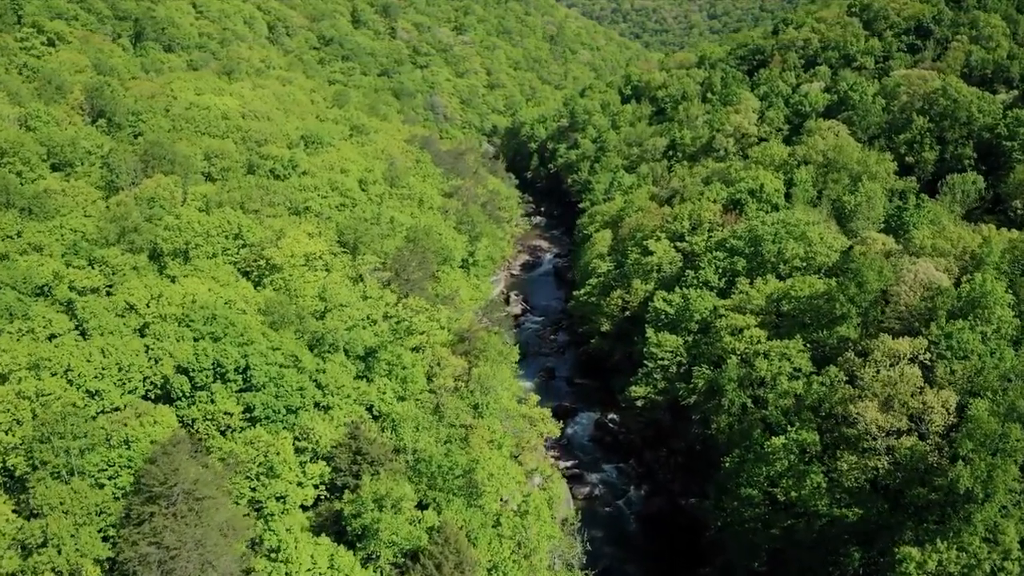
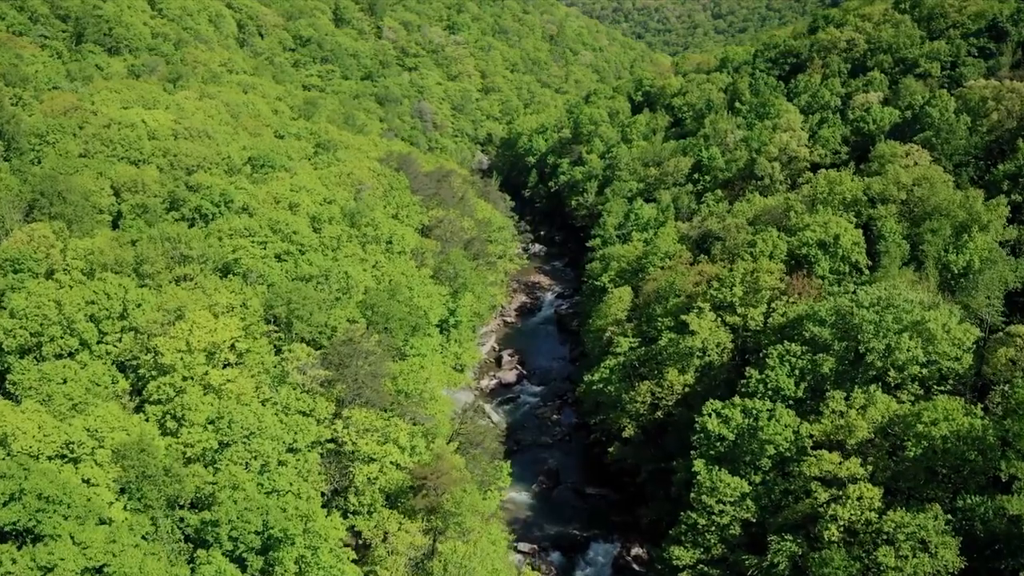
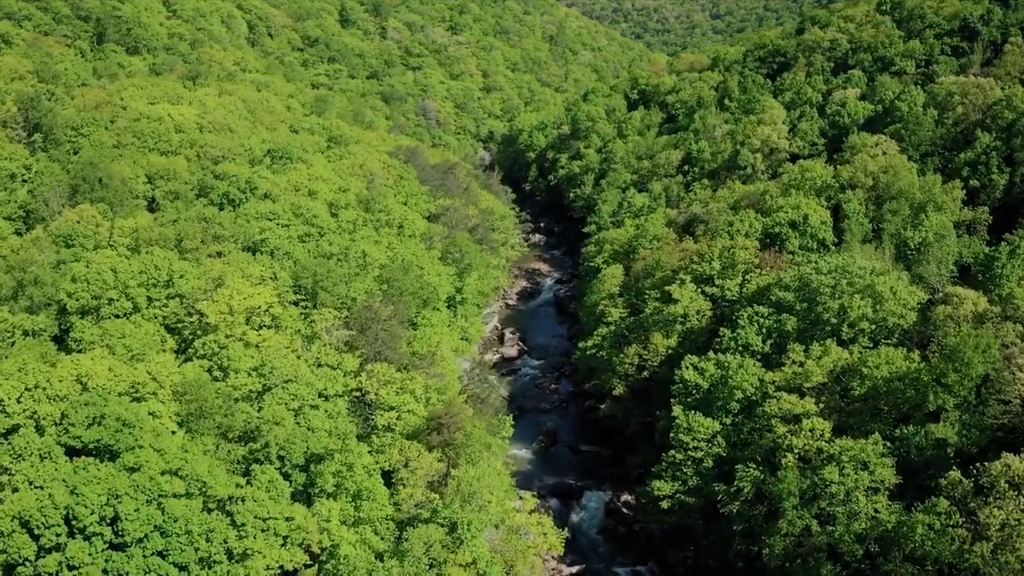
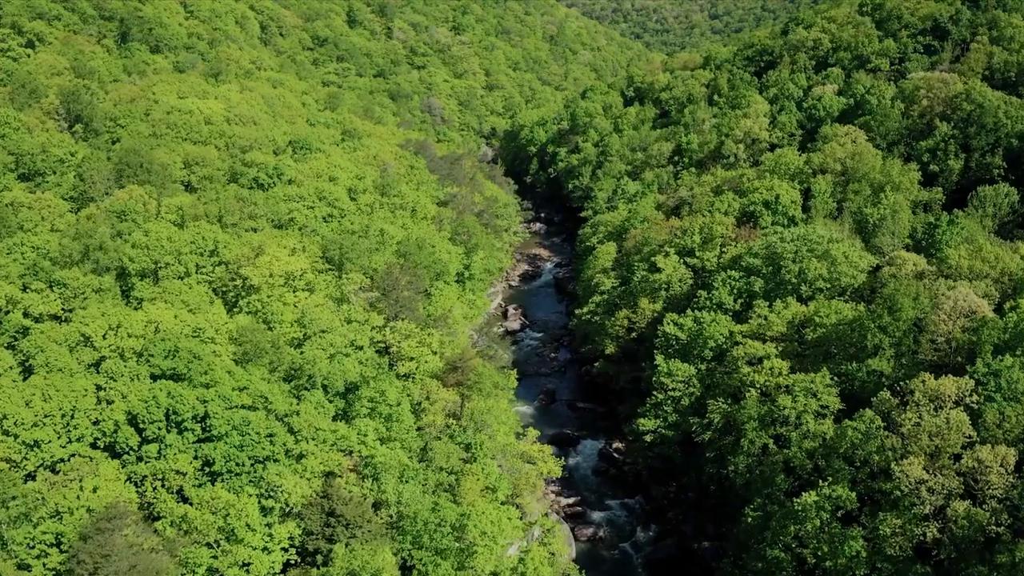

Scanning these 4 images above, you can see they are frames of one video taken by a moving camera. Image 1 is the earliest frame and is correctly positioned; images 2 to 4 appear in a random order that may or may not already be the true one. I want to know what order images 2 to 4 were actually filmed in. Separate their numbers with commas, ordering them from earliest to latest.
4, 3, 2
